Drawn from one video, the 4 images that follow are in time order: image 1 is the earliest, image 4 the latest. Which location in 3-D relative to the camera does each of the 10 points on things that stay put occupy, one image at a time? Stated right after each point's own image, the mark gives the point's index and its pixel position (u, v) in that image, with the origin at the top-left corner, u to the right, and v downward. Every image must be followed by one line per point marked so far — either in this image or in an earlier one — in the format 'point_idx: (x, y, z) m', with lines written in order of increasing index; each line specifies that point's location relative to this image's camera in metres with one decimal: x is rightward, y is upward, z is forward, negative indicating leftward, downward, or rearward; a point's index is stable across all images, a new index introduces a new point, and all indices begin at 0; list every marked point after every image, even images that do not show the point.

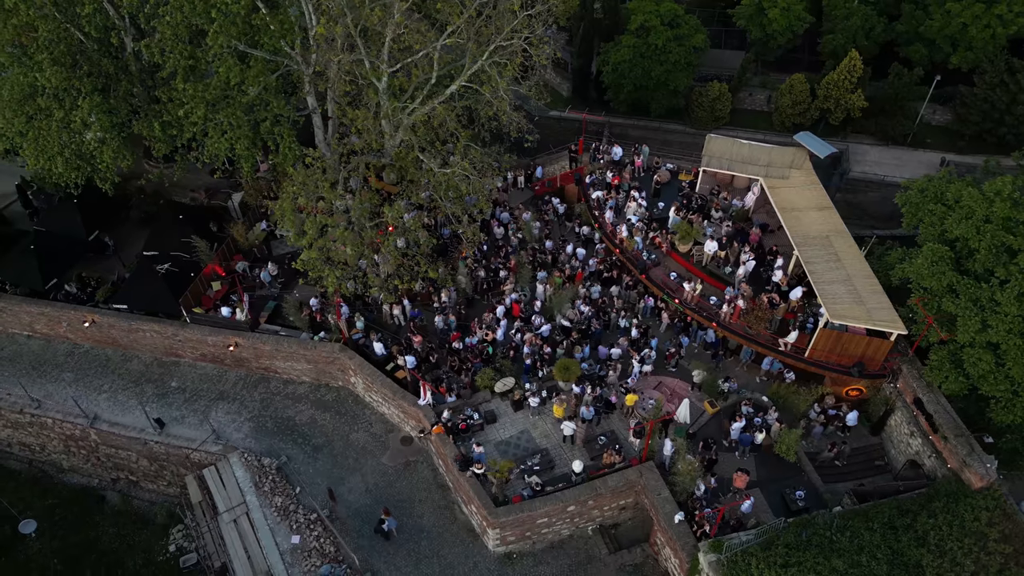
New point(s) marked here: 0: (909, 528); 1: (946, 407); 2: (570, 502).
0: (+9.9, -6.0, +17.4) m
1: (+12.0, -3.3, +19.4) m
2: (+1.6, -5.9, +19.3) m
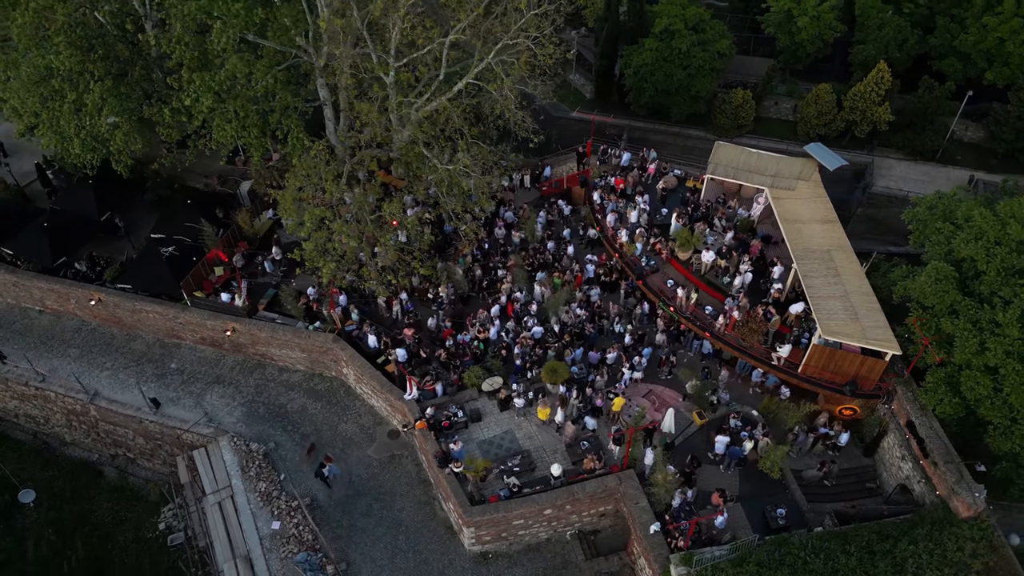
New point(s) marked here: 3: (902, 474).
0: (+9.1, -6.4, +16.9) m
1: (+11.4, -3.9, +18.8) m
2: (+0.9, -5.9, +19.1) m
3: (+11.0, -5.2, +19.7) m
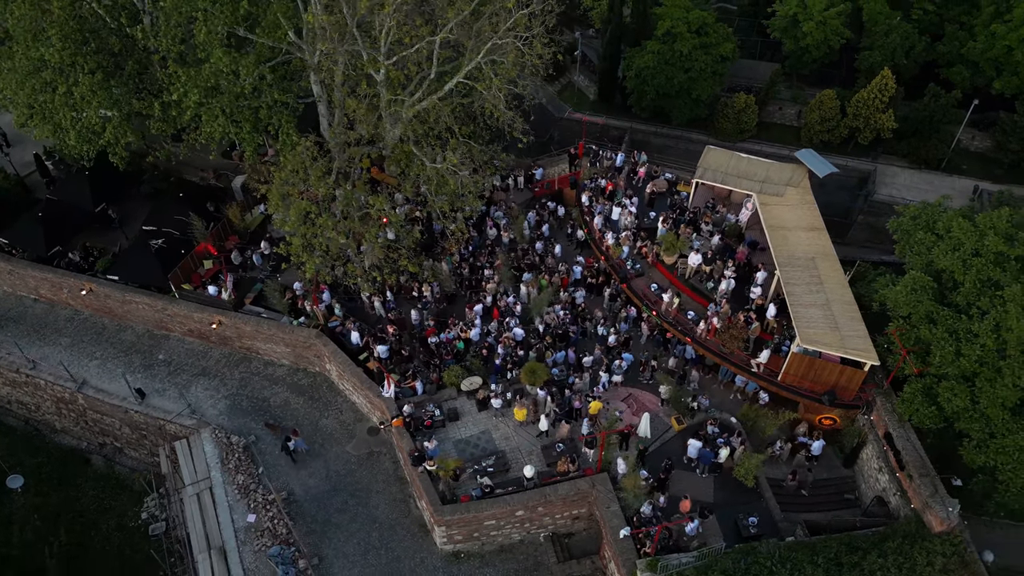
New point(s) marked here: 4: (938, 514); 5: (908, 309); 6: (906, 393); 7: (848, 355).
0: (+8.2, -6.7, +16.7) m
1: (+10.7, -4.2, +18.5) m
2: (+0.1, -6.0, +19.1) m
3: (+10.2, -5.5, +19.5) m
4: (+10.4, -5.5, +17.1) m
5: (+10.5, -0.6, +18.5) m
6: (+10.4, -2.8, +18.5) m
7: (+9.1, -1.8, +19.0) m
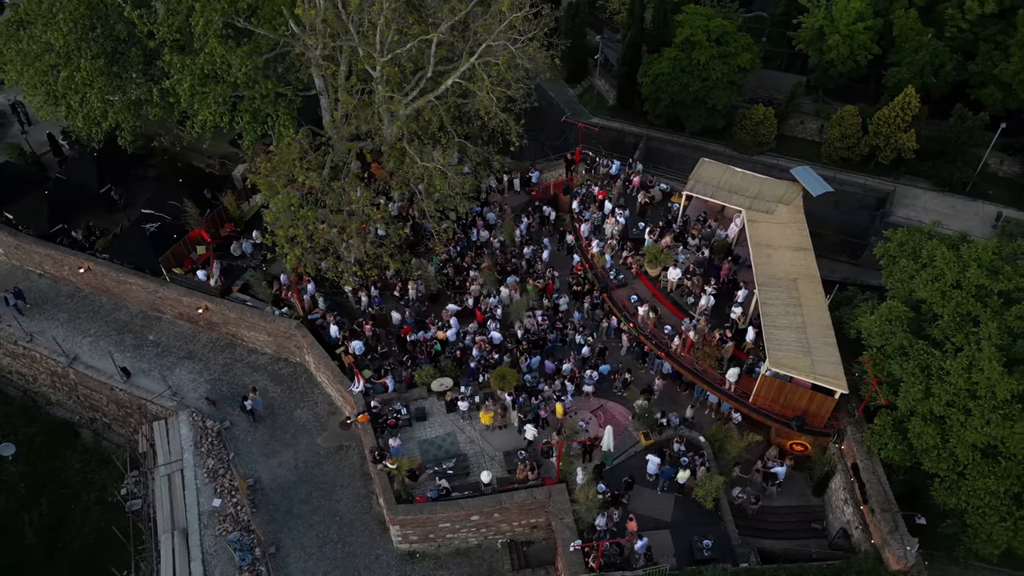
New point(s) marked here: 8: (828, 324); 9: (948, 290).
0: (+6.8, -7.2, +16.3) m
1: (+9.5, -4.9, +17.9) m
2: (-1.1, -6.1, +19.0) m
3: (+9.0, -6.2, +18.9) m
4: (+9.0, -6.2, +16.5) m
5: (+9.5, -1.3, +17.9) m
6: (+9.3, -3.5, +17.9) m
7: (+8.1, -2.4, +18.4) m
8: (+9.0, -1.0, +19.9) m
9: (+11.1, 0.0, +17.7) m
